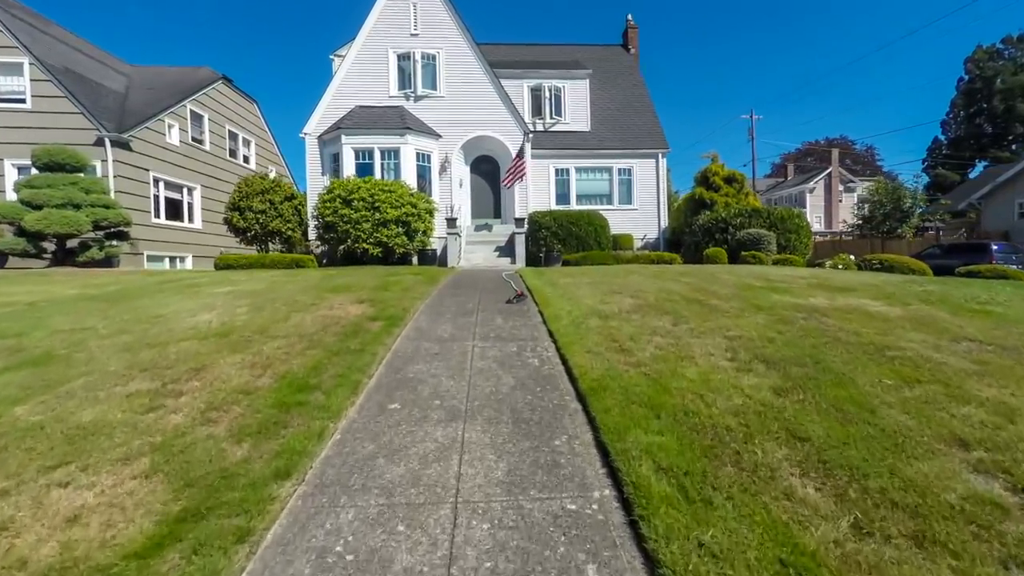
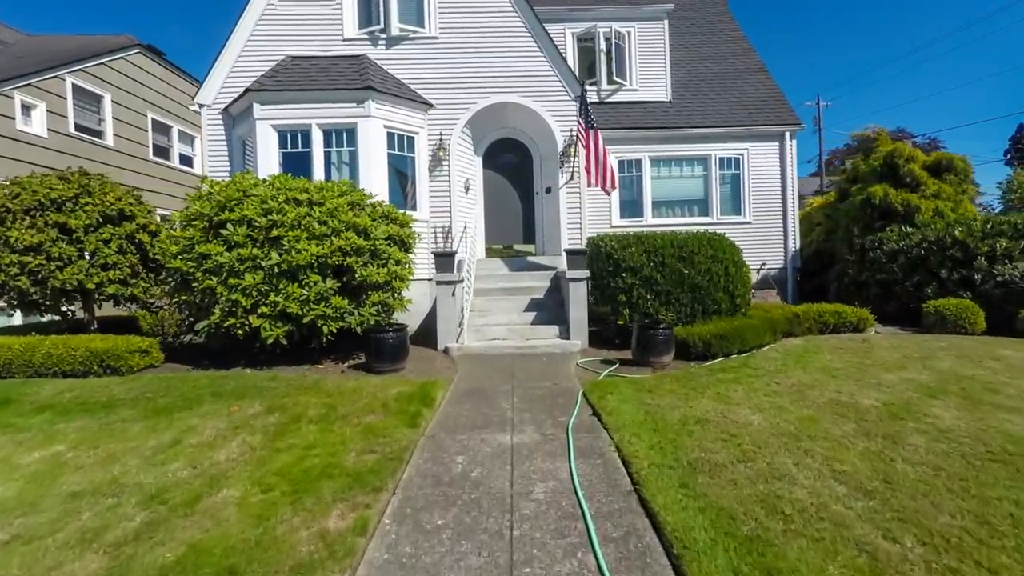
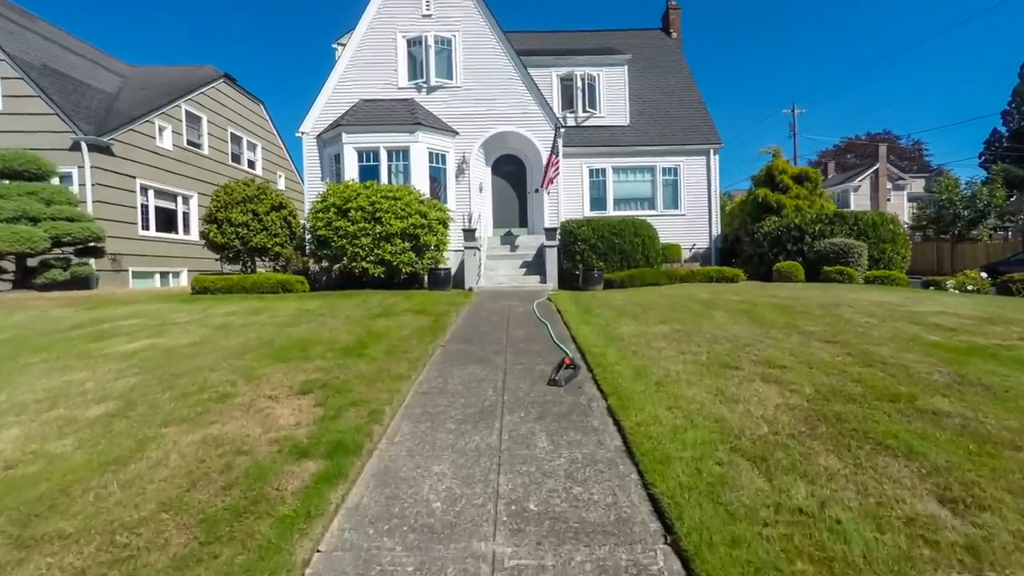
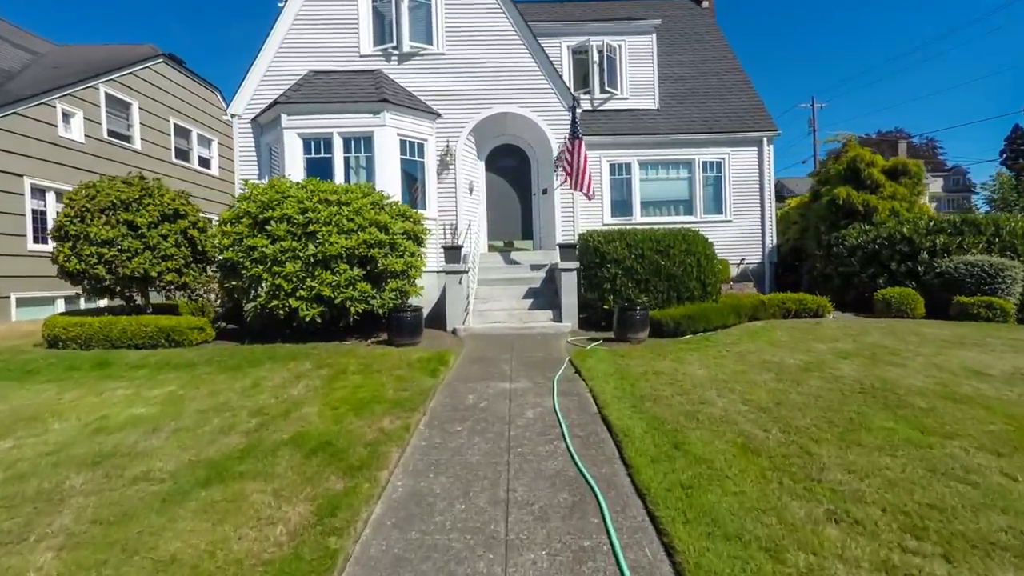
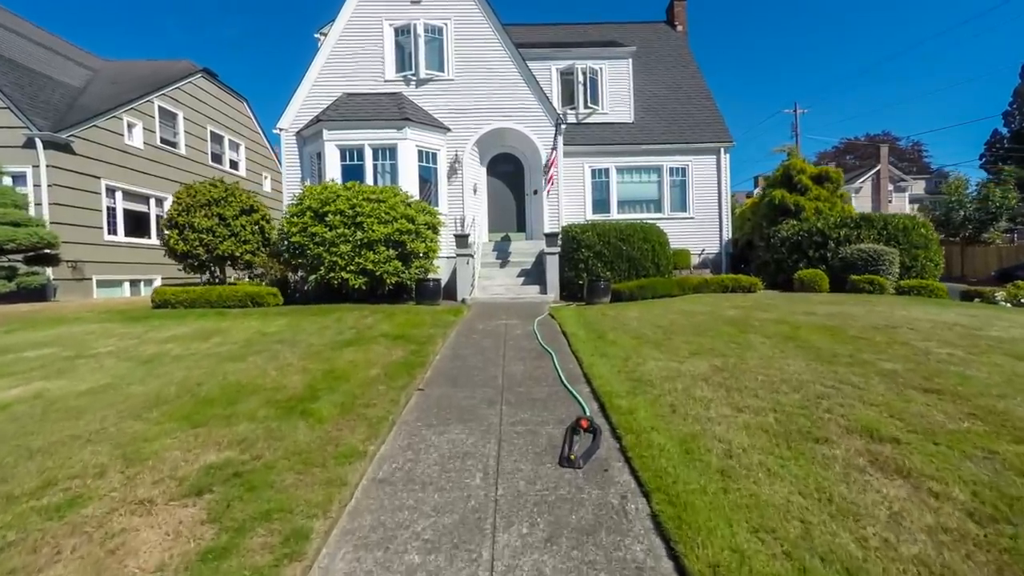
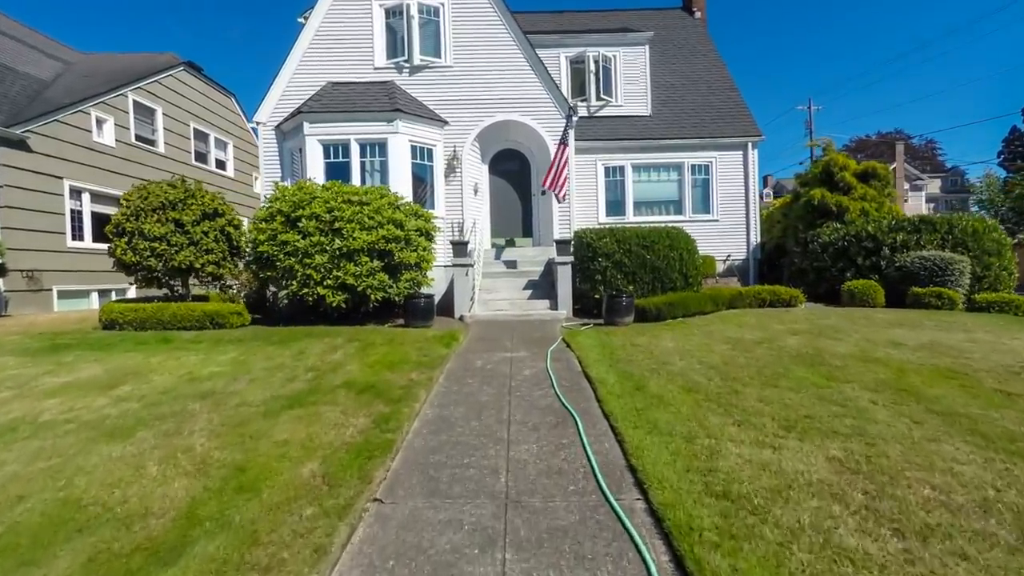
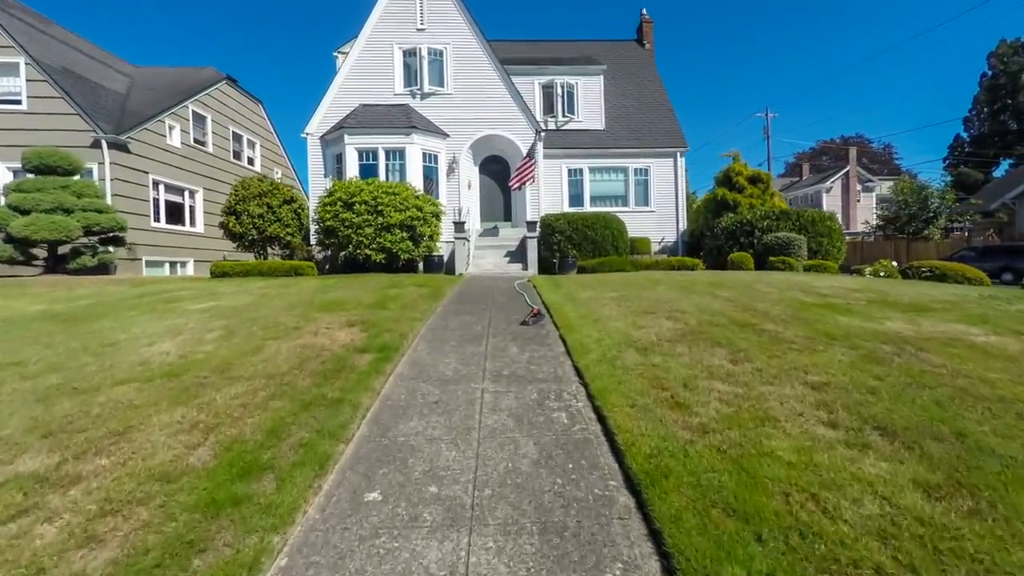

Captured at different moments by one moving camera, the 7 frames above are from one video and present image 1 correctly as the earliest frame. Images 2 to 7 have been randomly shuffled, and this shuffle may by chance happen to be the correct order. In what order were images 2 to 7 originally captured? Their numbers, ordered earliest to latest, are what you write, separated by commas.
7, 3, 5, 6, 4, 2
